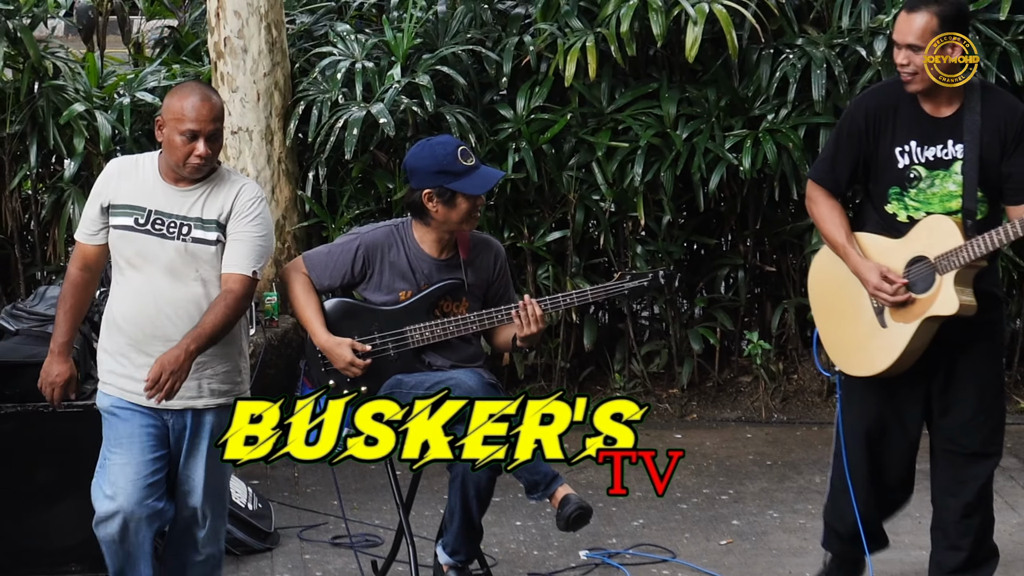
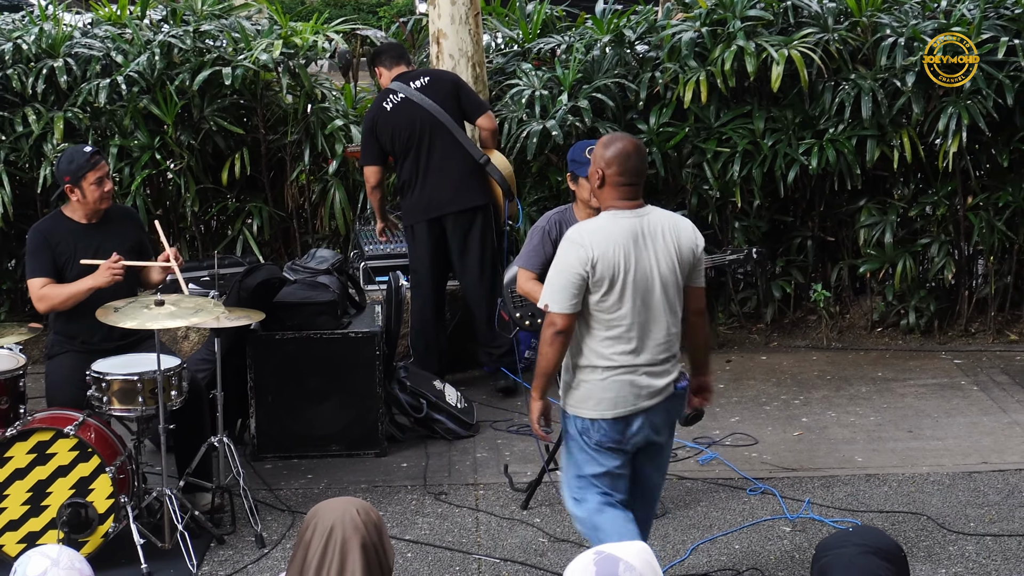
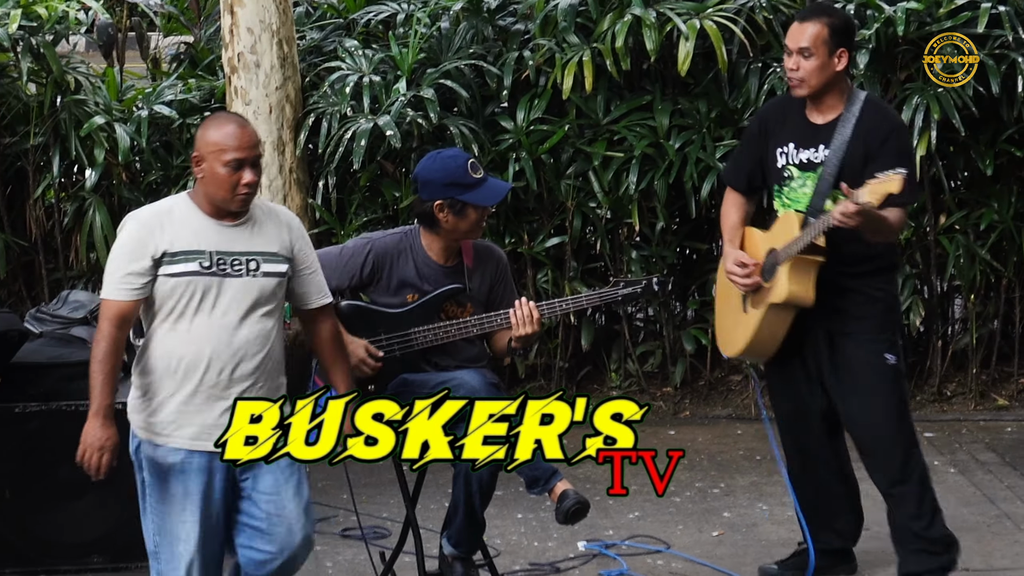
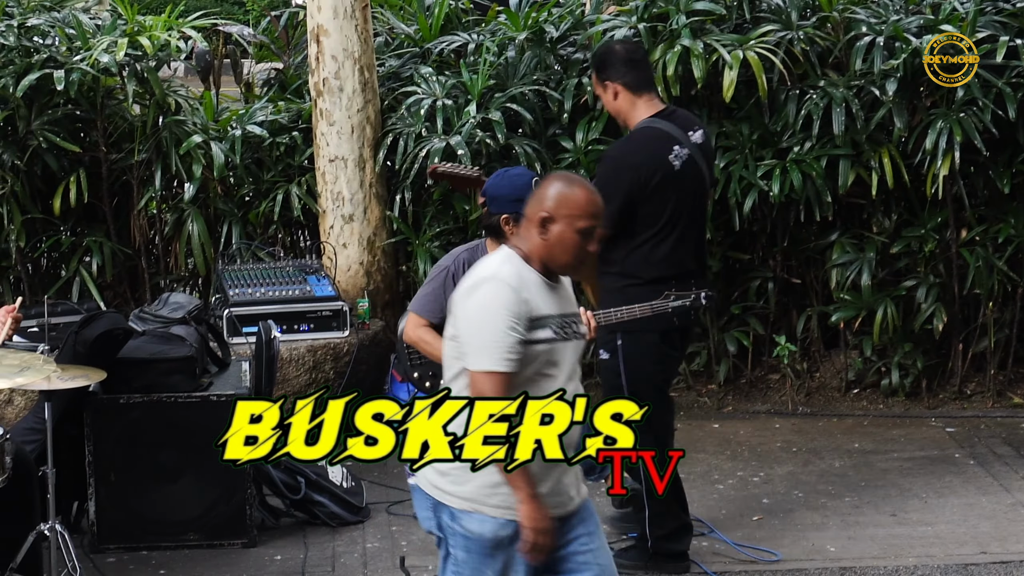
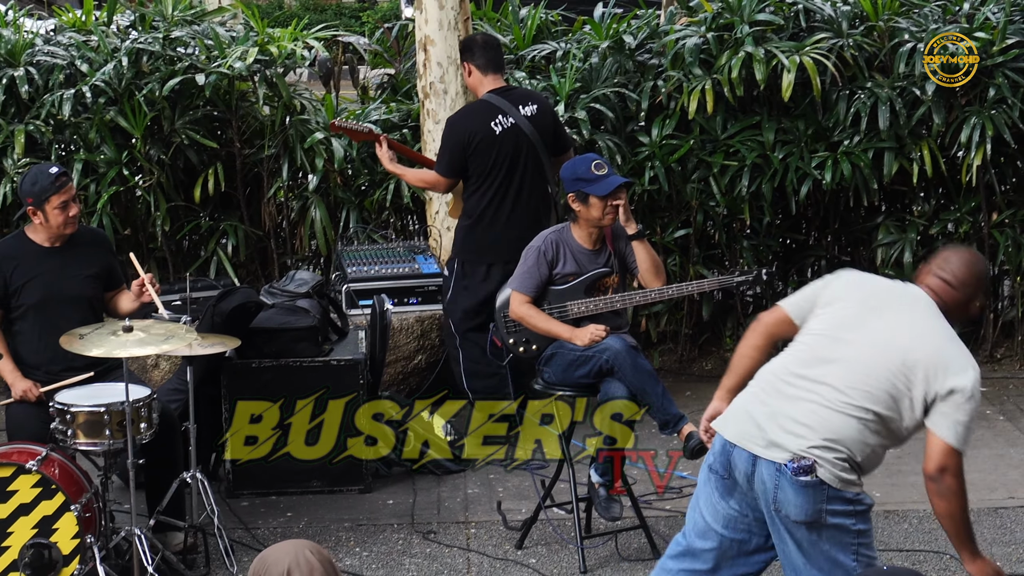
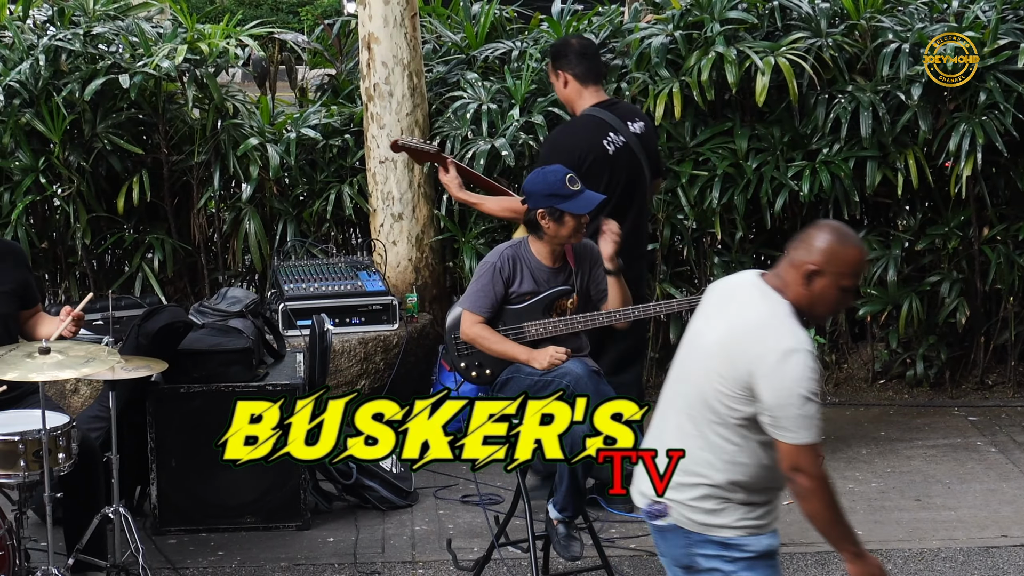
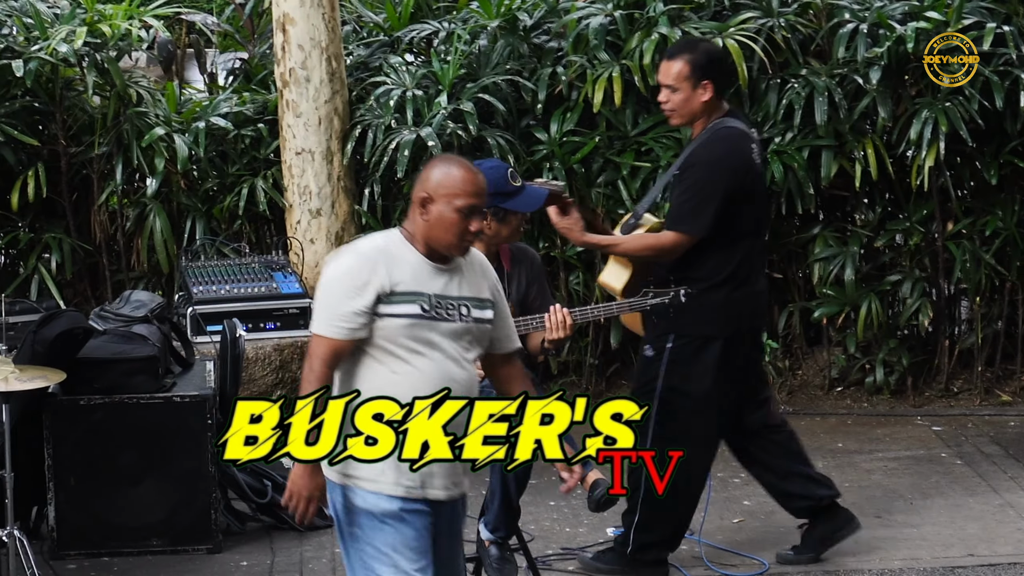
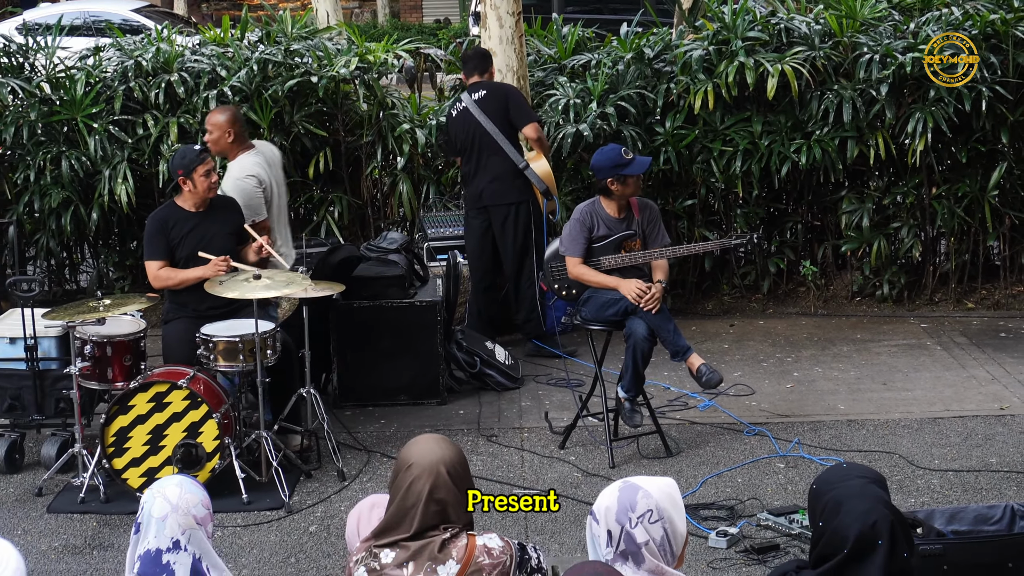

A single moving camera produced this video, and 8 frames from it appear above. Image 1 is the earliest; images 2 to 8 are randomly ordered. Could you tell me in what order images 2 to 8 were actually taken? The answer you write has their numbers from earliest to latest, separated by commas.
3, 7, 4, 6, 5, 2, 8
